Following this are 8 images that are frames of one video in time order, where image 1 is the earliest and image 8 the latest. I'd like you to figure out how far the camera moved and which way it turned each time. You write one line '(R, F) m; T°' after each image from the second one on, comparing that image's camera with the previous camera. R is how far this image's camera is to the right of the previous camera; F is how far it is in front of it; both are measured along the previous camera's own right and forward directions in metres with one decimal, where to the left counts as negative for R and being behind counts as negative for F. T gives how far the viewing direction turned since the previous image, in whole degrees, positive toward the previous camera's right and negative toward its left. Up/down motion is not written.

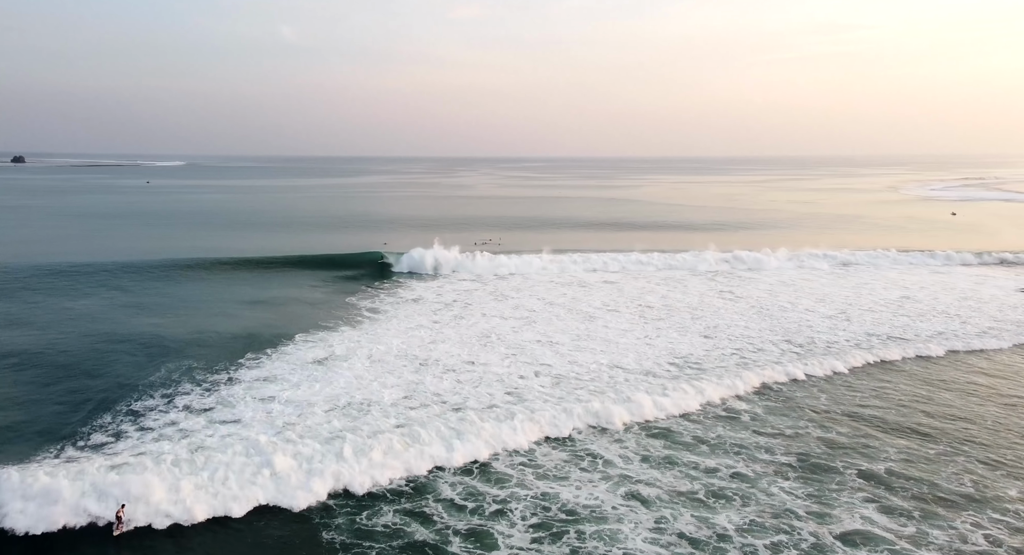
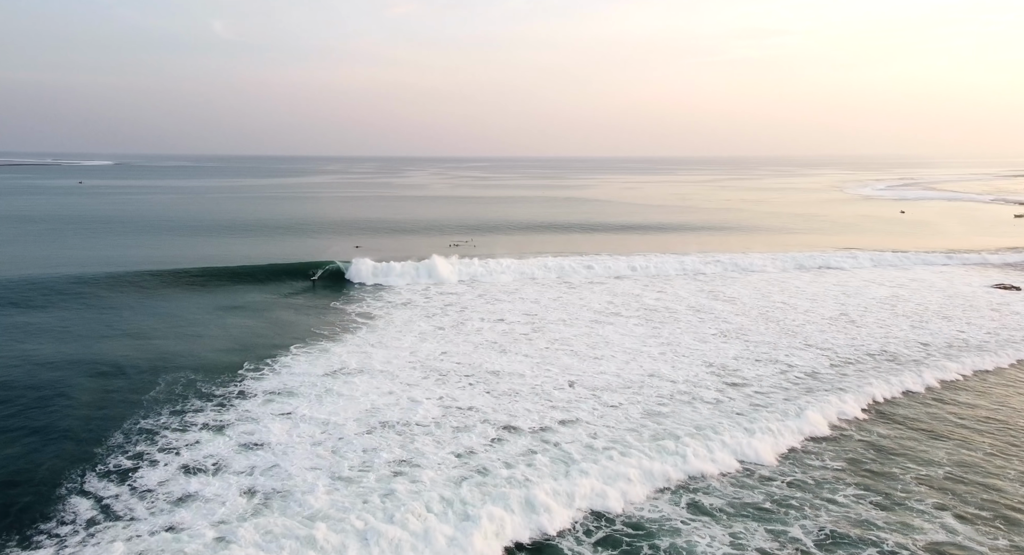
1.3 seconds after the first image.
(-1.6, +0.4) m; +4°
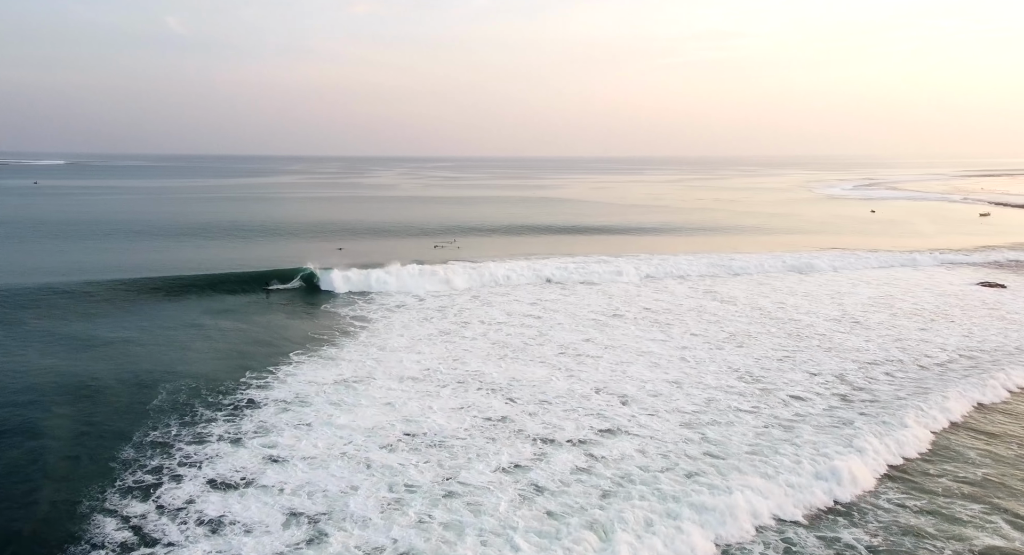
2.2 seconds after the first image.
(-1.0, +0.2) m; +3°
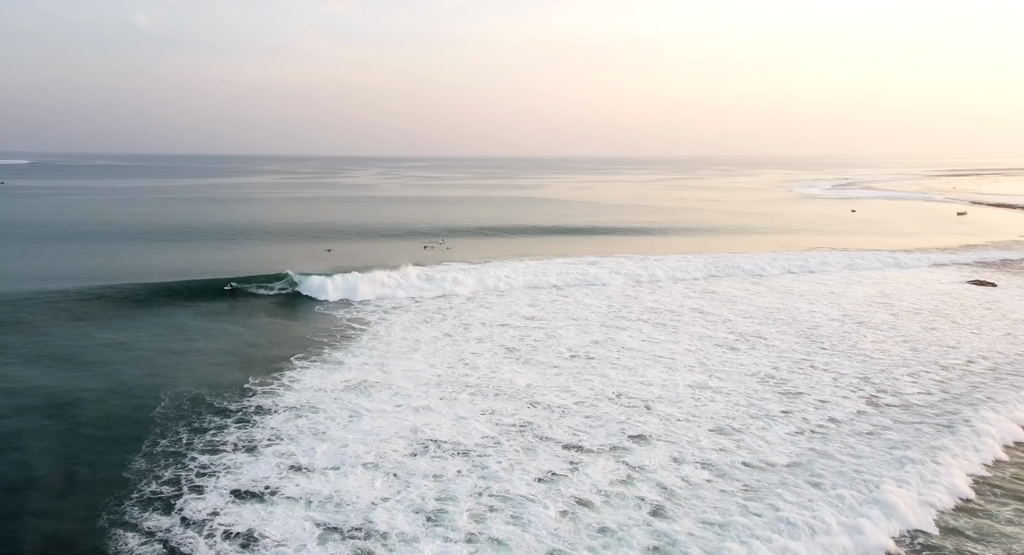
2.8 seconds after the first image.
(-0.7, +0.2) m; +2°
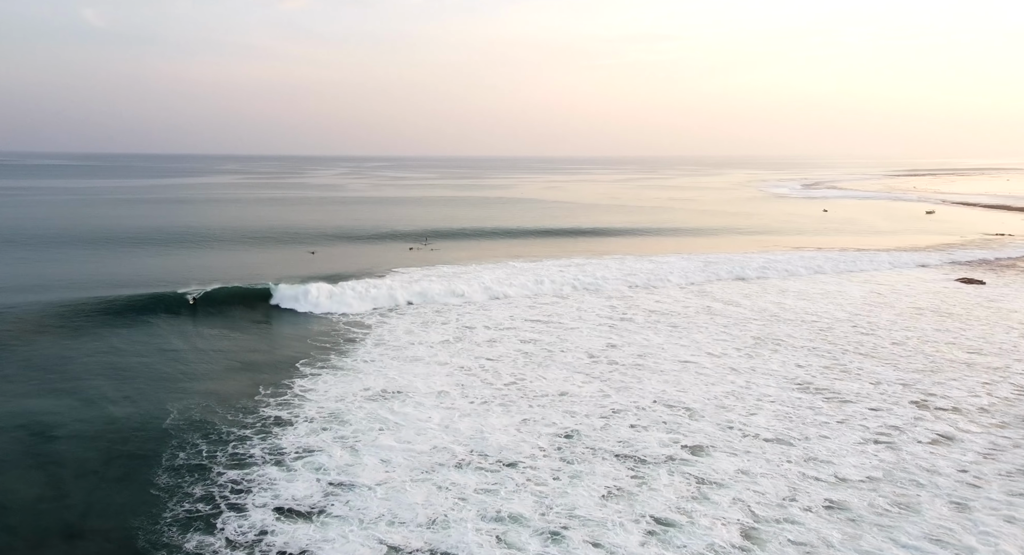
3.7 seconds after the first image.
(-1.2, +0.3) m; +3°
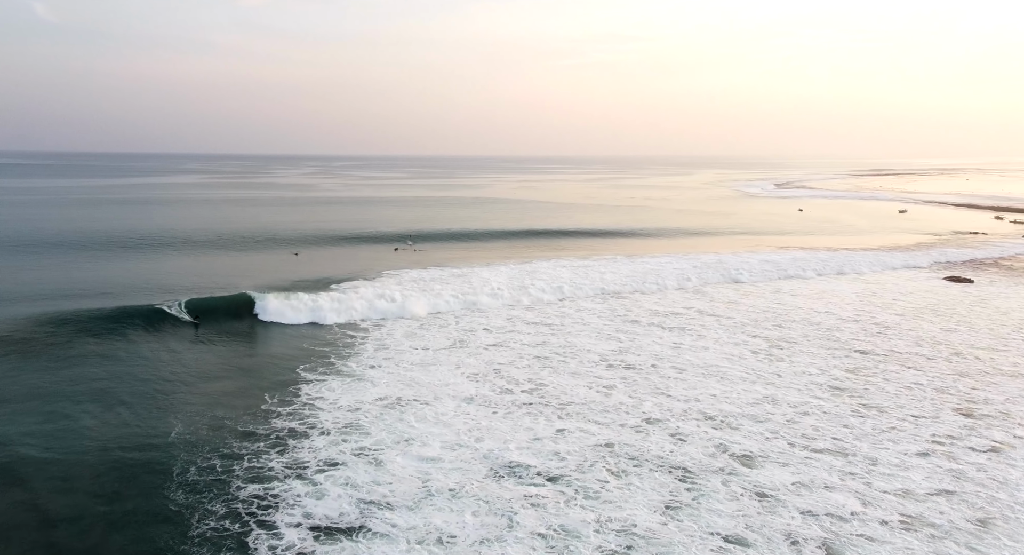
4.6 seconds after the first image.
(-1.0, +0.4) m; +2°
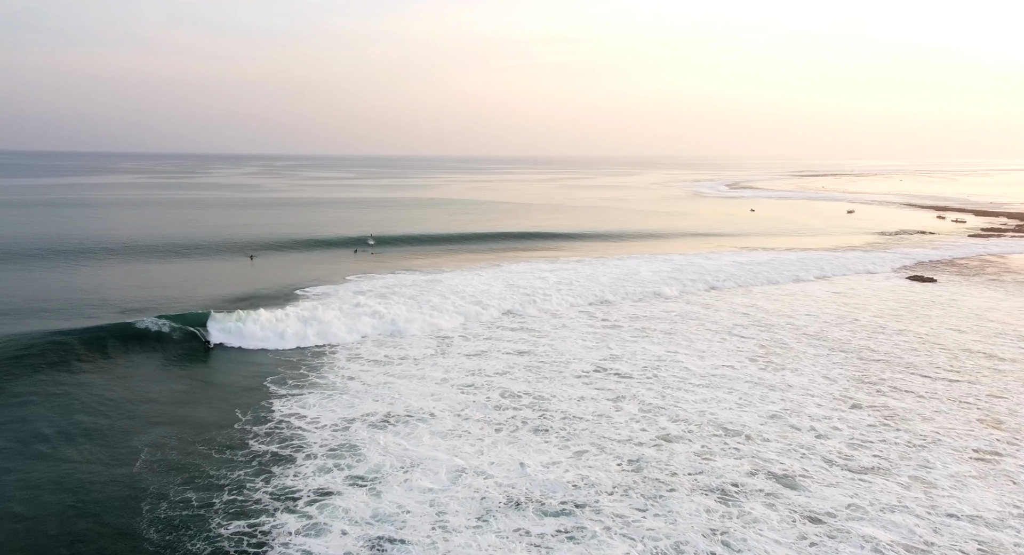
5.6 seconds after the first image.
(-0.9, +0.8) m; +4°
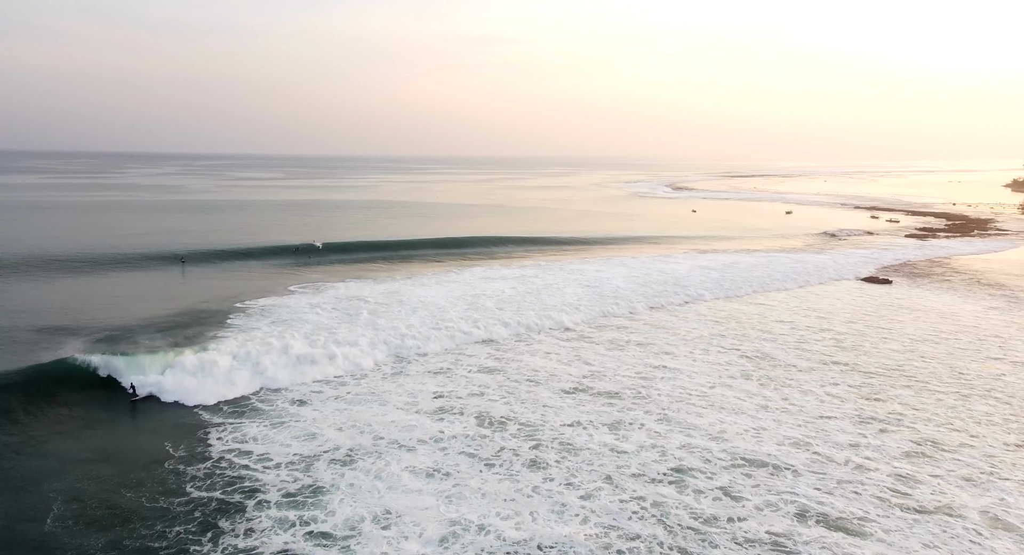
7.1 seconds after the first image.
(-0.8, +1.6) m; +5°
